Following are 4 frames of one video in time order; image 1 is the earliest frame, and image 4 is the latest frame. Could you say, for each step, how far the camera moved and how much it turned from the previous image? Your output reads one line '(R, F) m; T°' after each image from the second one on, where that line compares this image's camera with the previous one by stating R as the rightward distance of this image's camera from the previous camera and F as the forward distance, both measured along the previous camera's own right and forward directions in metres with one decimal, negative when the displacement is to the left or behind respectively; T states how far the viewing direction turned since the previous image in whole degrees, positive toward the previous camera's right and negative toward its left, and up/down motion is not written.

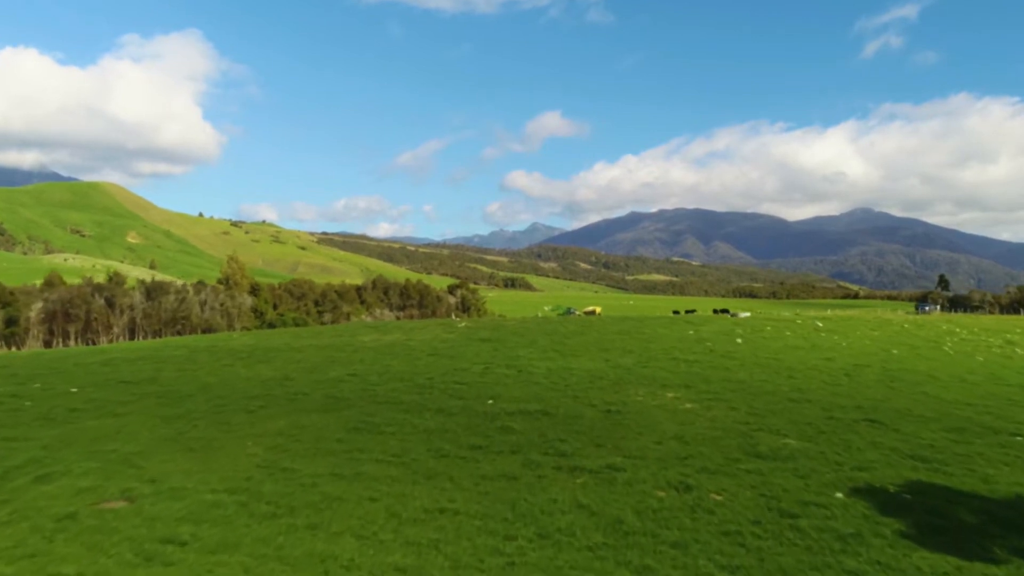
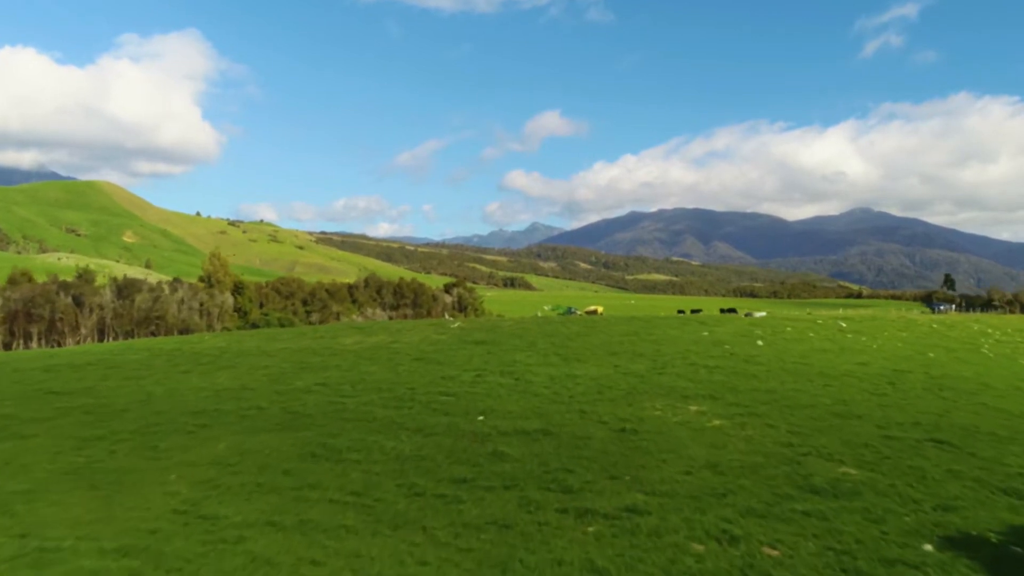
(+0.1, +3.0) m; 0°
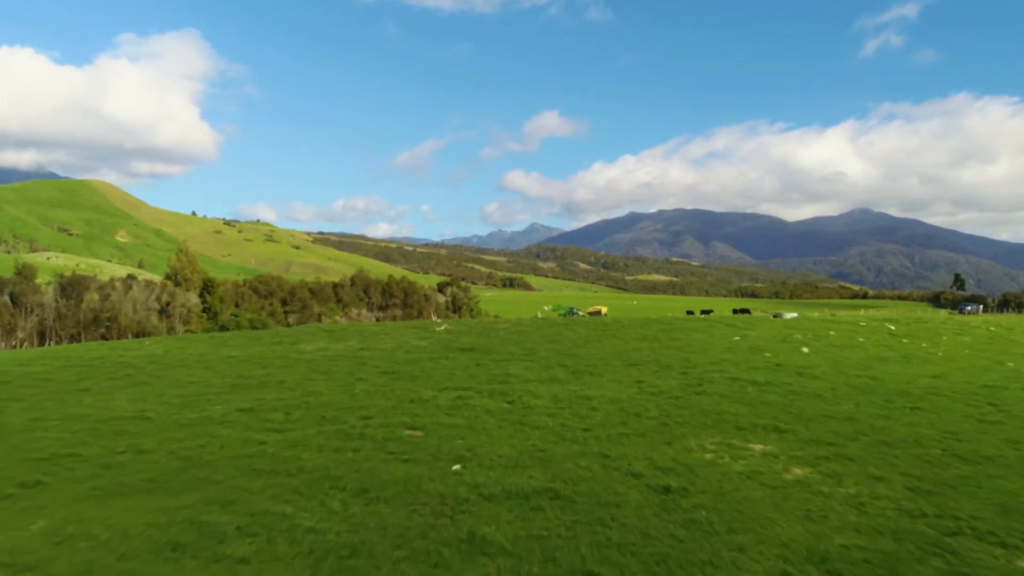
(+0.1, +4.8) m; 0°
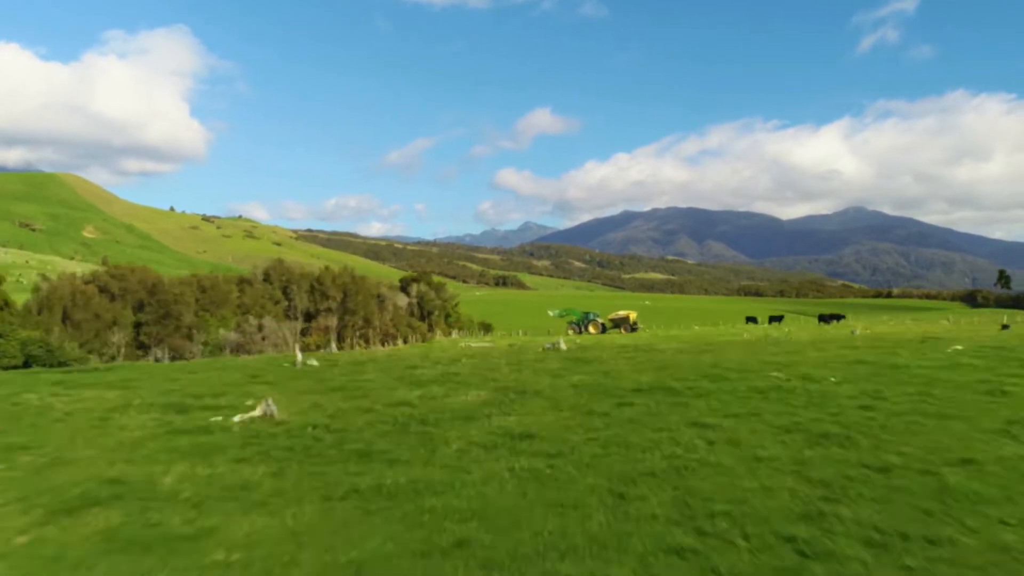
(+0.1, +20.2) m; 0°
